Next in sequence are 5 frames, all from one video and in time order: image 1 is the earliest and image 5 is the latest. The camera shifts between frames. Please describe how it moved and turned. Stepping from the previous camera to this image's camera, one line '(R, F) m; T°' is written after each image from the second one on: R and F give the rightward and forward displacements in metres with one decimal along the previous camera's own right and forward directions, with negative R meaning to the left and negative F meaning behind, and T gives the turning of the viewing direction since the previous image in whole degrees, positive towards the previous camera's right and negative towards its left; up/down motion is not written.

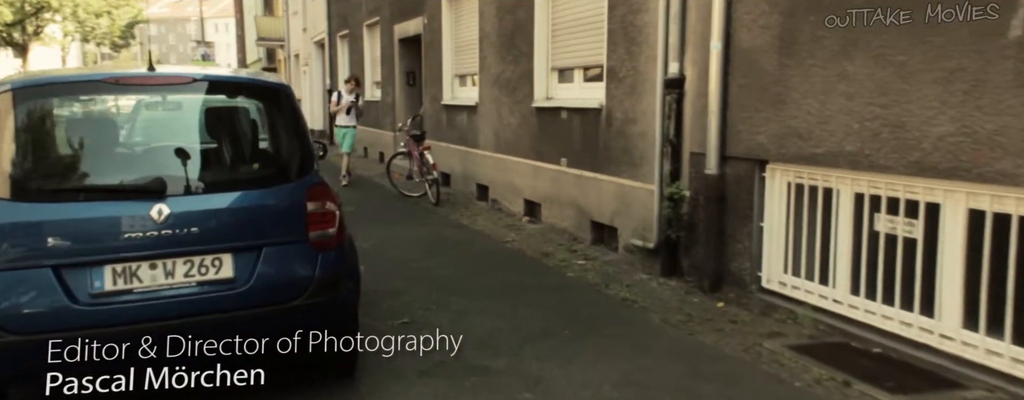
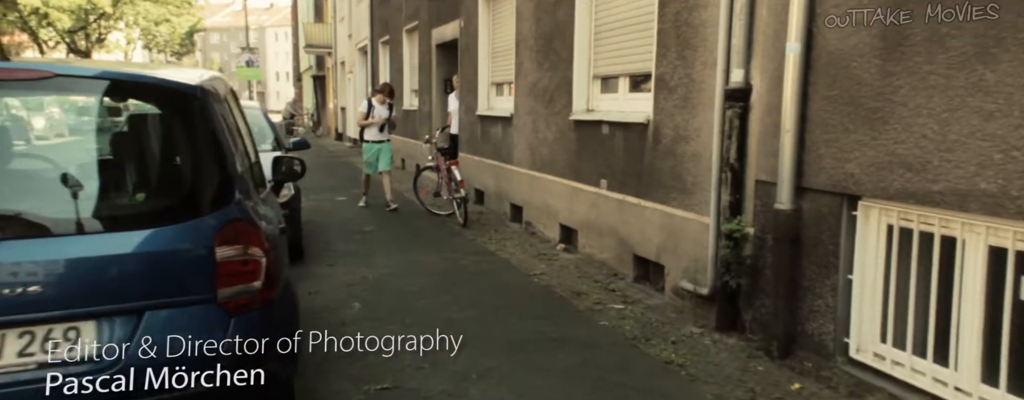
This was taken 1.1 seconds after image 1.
(+0.1, +1.0) m; -3°
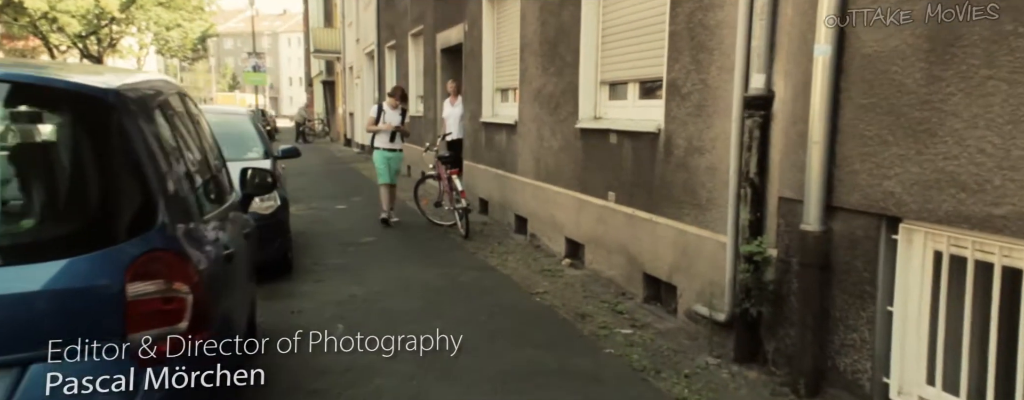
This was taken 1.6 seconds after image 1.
(+0.1, +0.4) m; -1°
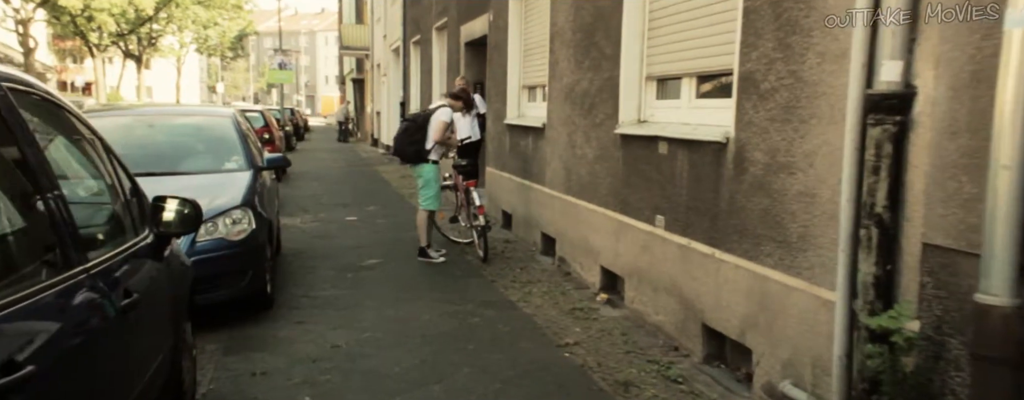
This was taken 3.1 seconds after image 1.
(+0.1, +1.4) m; -2°
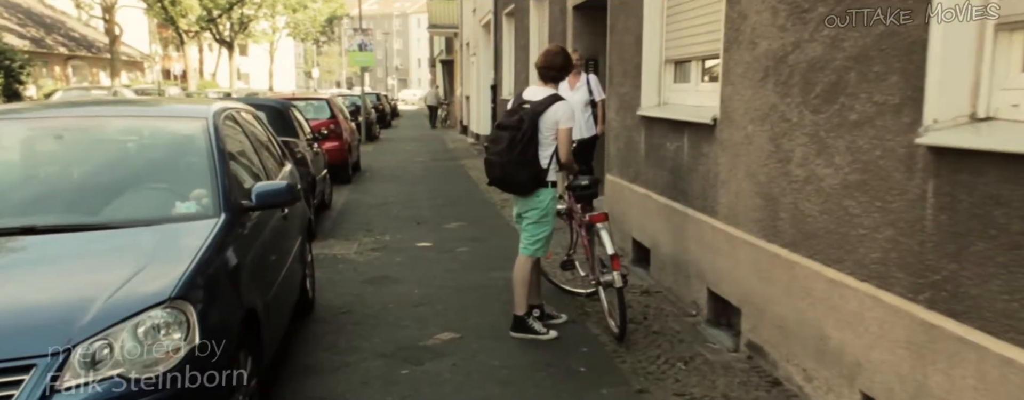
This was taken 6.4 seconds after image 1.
(-0.4, +3.1) m; -6°
